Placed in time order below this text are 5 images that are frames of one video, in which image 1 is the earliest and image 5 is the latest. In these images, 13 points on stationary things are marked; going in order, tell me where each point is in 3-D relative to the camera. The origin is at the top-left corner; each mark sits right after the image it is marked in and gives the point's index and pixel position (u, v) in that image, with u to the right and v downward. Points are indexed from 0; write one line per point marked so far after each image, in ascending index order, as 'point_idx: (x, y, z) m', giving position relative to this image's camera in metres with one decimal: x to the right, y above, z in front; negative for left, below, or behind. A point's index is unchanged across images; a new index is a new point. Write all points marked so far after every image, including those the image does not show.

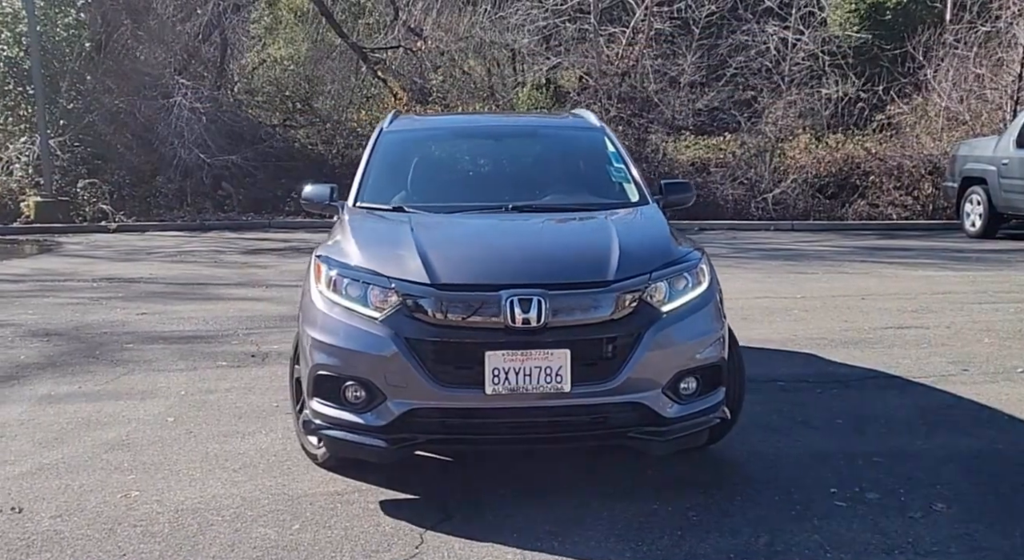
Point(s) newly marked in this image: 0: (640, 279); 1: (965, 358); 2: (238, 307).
0: (+0.5, 0.0, +4.6) m
1: (+3.0, -0.5, +7.2) m
2: (-2.6, -0.3, +10.3) m
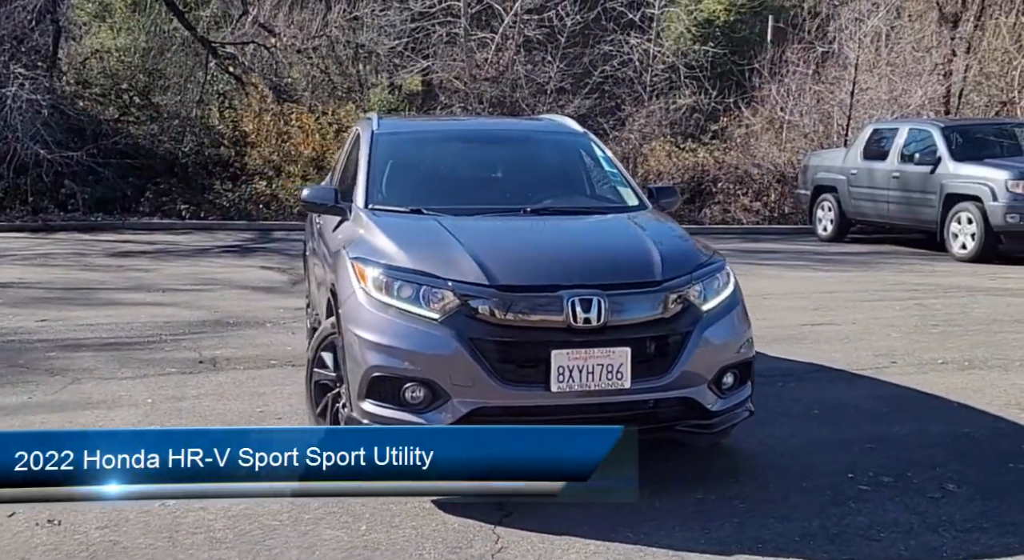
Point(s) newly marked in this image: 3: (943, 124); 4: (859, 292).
0: (+0.8, 0.0, +4.9) m
1: (+2.7, -0.5, +7.9) m
2: (-3.3, -0.3, +9.9) m
3: (+5.6, +2.0, +14.1) m
4: (+3.4, -0.1, +10.7) m
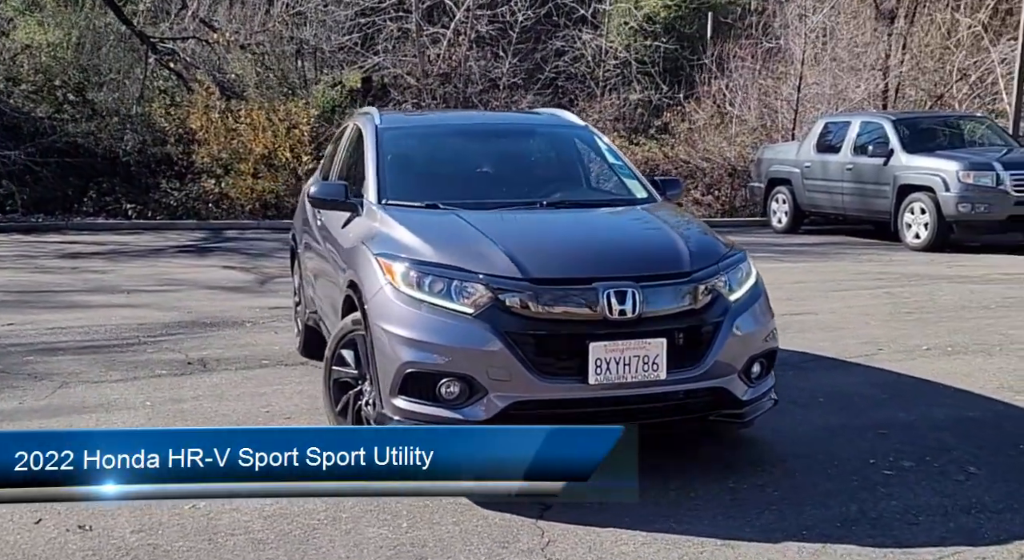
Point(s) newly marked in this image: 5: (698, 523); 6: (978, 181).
0: (+0.9, 0.0, +4.9) m
1: (+2.7, -0.4, +8.0) m
2: (-3.5, -0.3, +9.6) m
3: (+5.1, +2.2, +14.5) m
4: (+3.1, 0.0, +10.9) m
5: (+0.8, -1.0, +4.5) m
6: (+5.6, +1.2, +13.2) m
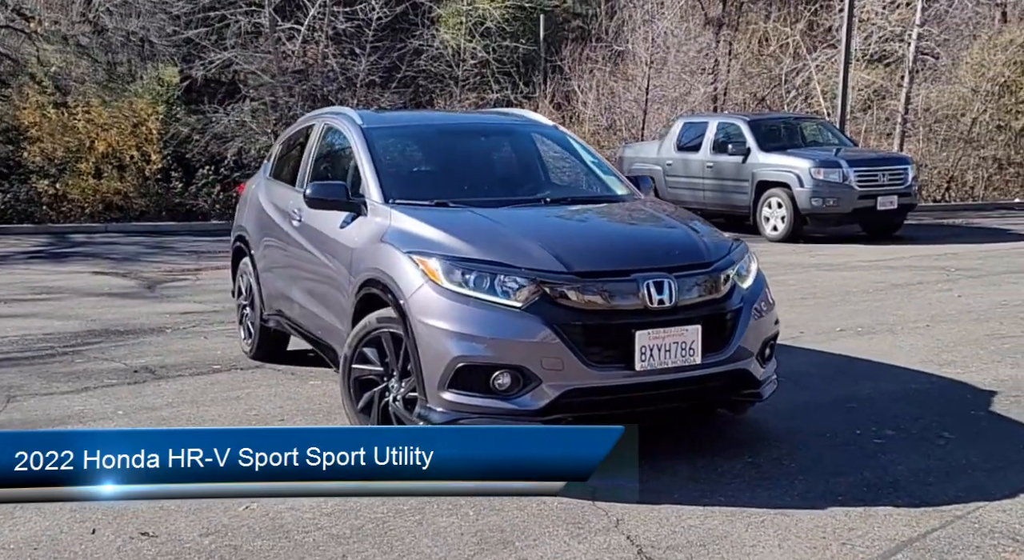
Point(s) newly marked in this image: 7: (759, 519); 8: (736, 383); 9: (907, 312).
0: (+1.0, +0.1, +5.3) m
1: (+2.2, -0.4, +8.7) m
2: (-4.2, -0.4, +9.1) m
3: (+3.3, +2.3, +15.4) m
4: (+2.1, +0.1, +11.6) m
5: (+1.0, -0.9, +4.8) m
6: (+4.1, +1.4, +14.3) m
7: (+1.0, -1.0, +4.5) m
8: (+1.0, -0.5, +5.2) m
9: (+3.4, -0.3, +9.4) m
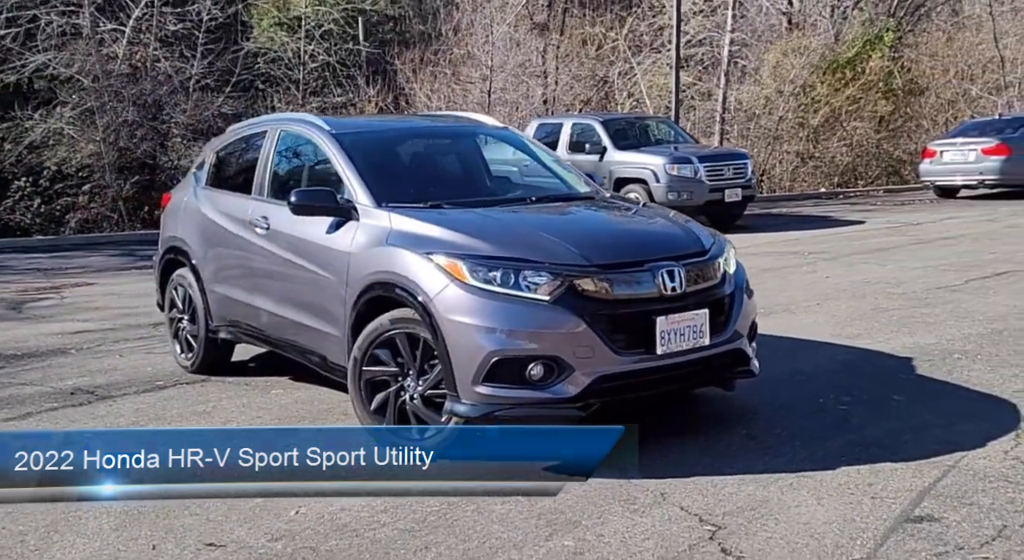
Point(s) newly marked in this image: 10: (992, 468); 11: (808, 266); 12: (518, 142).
0: (+1.0, +0.2, +5.7) m
1: (+1.6, -0.3, +9.2) m
2: (-4.7, -0.6, +8.4) m
3: (+1.3, +2.4, +16.1) m
4: (+1.0, +0.1, +12.1) m
5: (+1.2, -0.9, +5.2) m
6: (+2.3, +1.5, +15.1) m
7: (+1.2, -0.9, +4.9) m
8: (+1.1, -0.4, +5.6) m
9: (+2.6, -0.1, +10.2) m
10: (+2.2, -0.9, +5.0) m
11: (+3.3, +0.1, +12.3) m
12: (0.0, +0.9, +7.1) m
